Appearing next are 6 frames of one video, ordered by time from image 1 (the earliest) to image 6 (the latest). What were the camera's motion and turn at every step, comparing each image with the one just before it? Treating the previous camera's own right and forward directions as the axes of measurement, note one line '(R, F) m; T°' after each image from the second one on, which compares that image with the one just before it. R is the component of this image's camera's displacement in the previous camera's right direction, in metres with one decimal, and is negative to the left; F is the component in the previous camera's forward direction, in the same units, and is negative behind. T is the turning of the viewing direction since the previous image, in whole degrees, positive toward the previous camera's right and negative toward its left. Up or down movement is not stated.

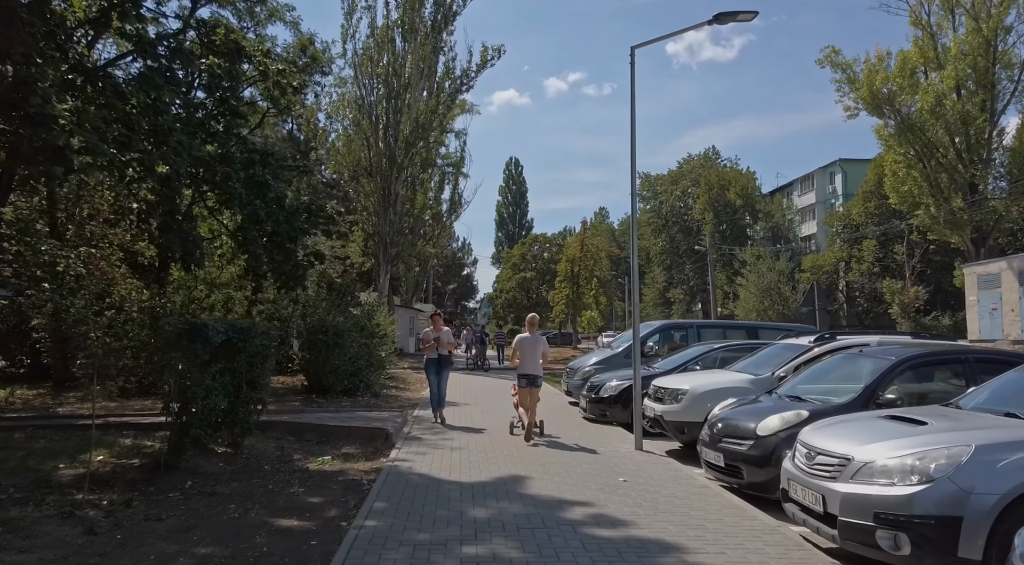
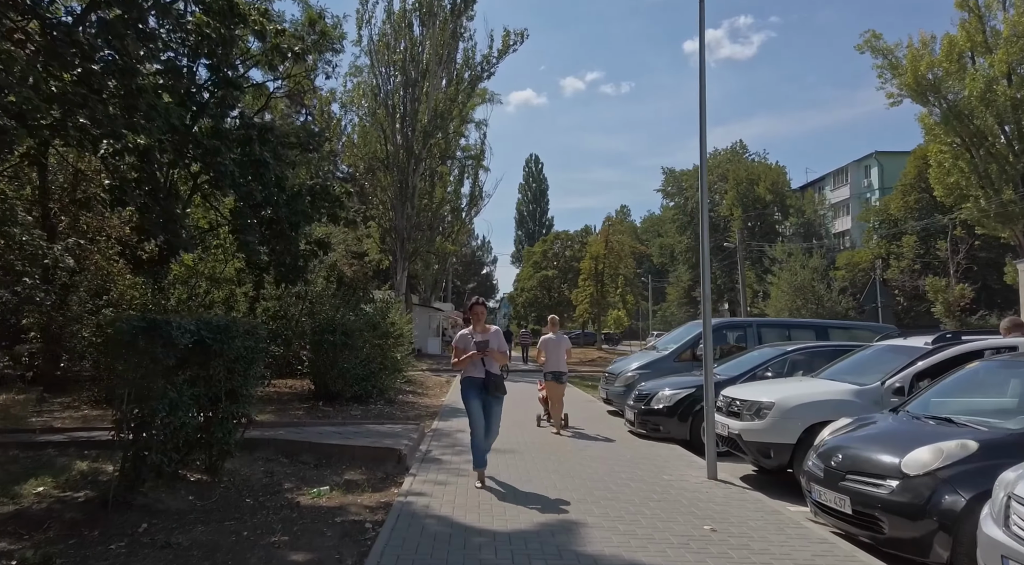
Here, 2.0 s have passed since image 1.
(-0.2, +1.6) m; -2°
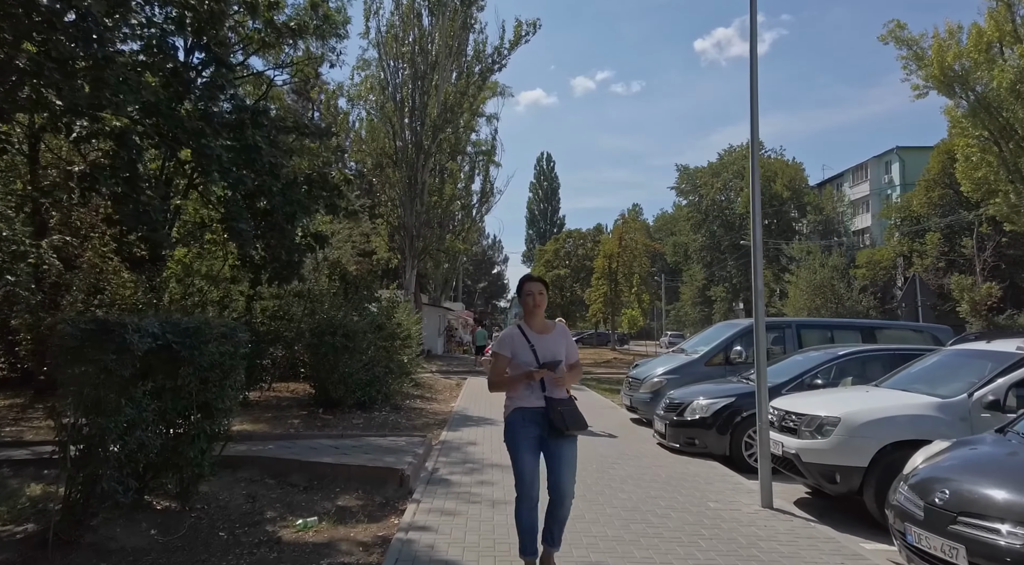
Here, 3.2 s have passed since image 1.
(-0.1, +1.0) m; -1°
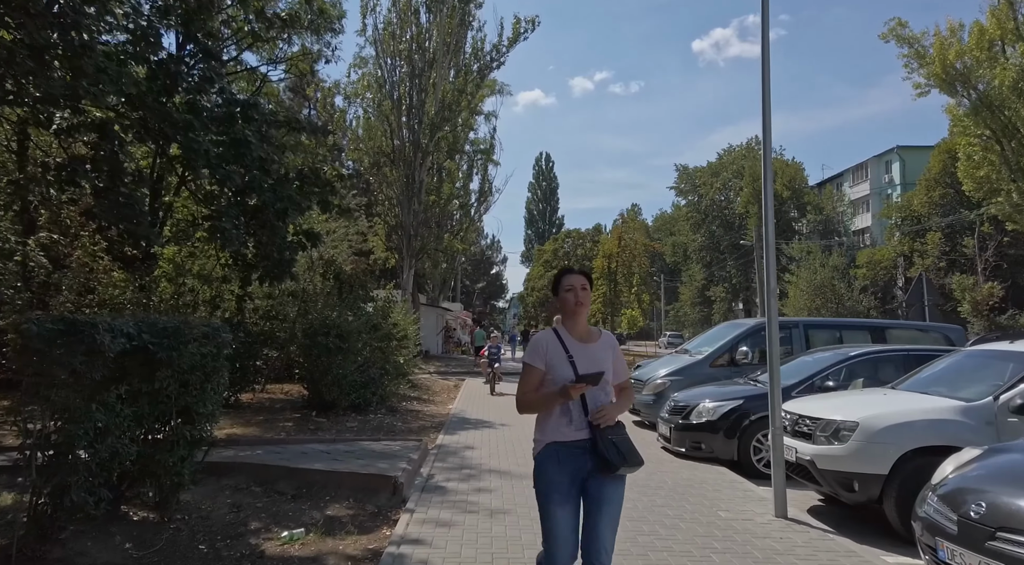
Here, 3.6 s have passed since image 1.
(0.0, +0.3) m; 0°
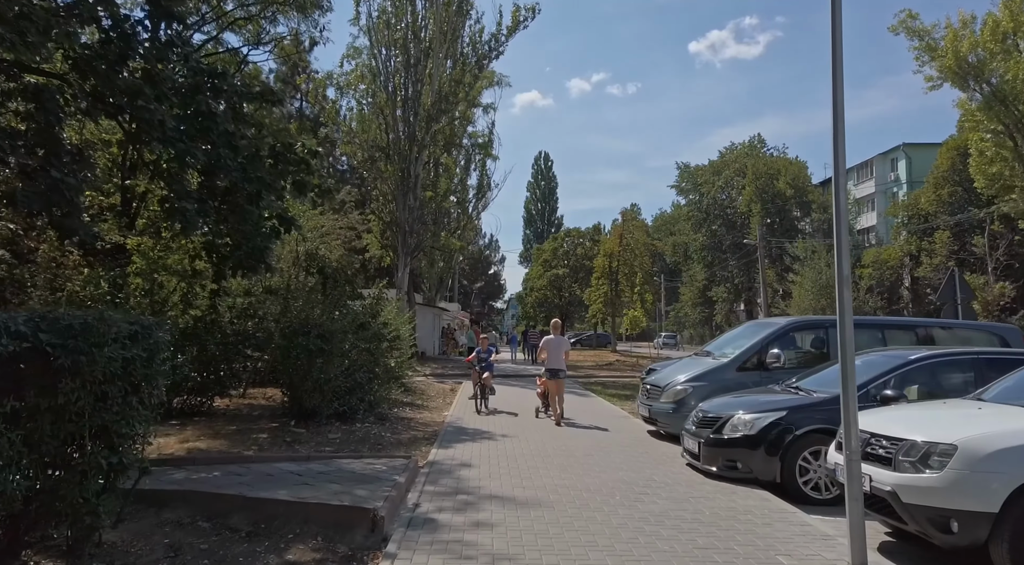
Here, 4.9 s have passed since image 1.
(-0.1, +1.1) m; 0°
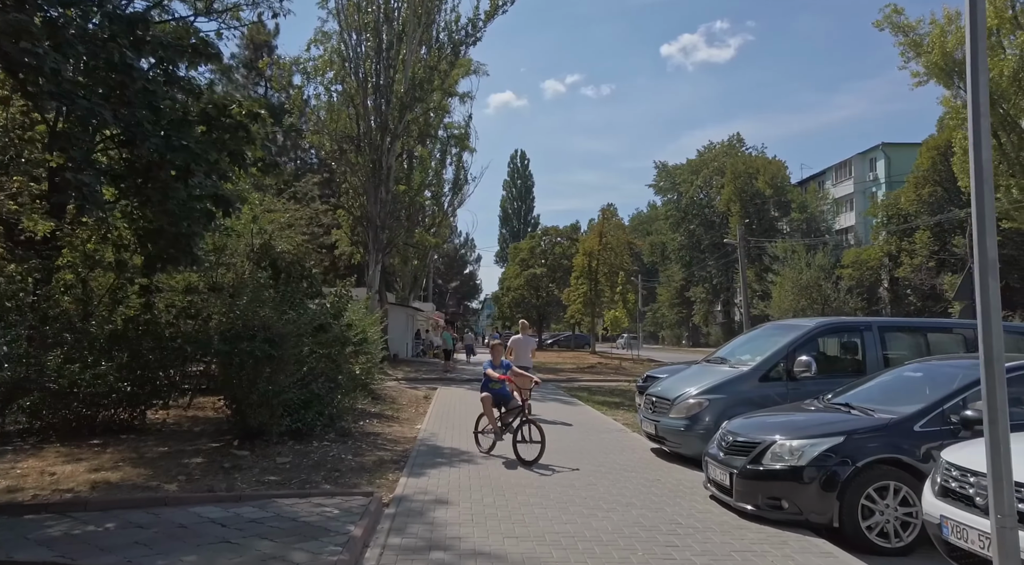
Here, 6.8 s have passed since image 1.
(-0.1, +1.4) m; +2°
